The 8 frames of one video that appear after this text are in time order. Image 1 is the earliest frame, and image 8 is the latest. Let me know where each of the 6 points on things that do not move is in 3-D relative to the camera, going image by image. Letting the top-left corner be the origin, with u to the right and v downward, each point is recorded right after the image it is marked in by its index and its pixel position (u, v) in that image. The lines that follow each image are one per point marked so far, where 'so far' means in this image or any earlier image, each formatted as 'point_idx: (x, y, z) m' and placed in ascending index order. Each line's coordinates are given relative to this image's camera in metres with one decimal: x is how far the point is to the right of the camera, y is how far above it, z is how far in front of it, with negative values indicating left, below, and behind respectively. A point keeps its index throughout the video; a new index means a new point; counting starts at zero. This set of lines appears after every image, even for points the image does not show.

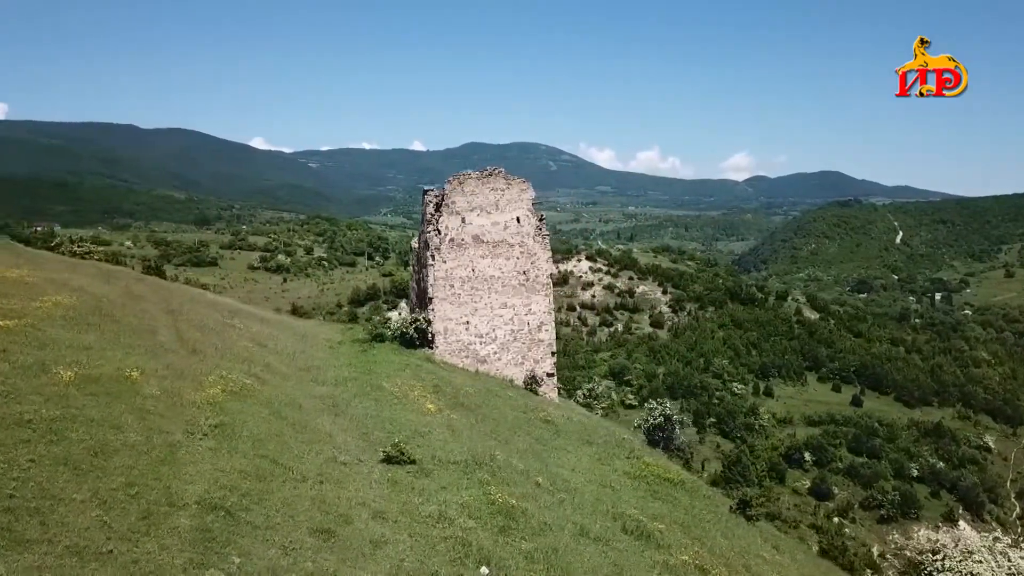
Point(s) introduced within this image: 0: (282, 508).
0: (-2.3, -2.2, +7.9) m
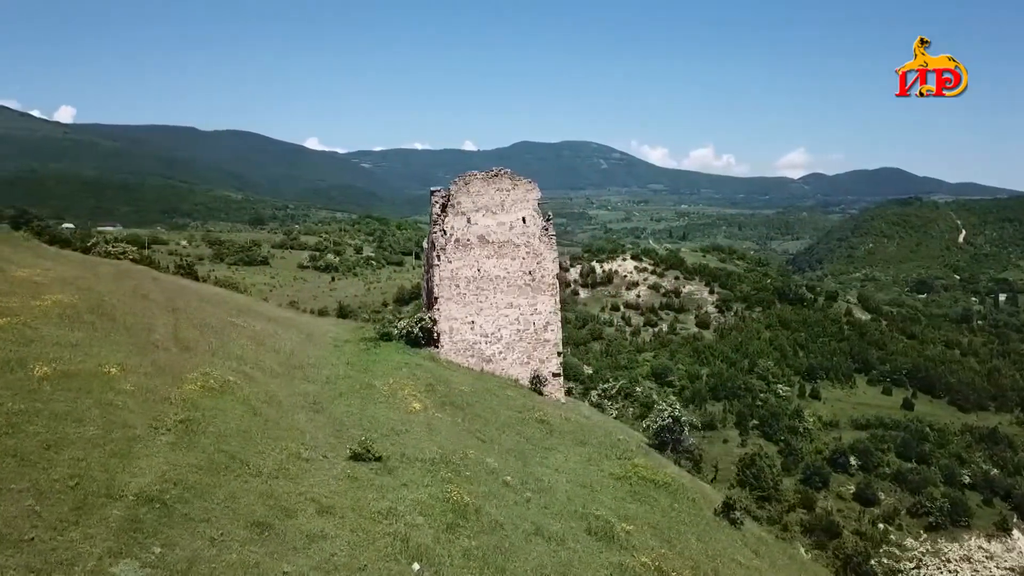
0: (-2.9, -2.2, +8.2) m
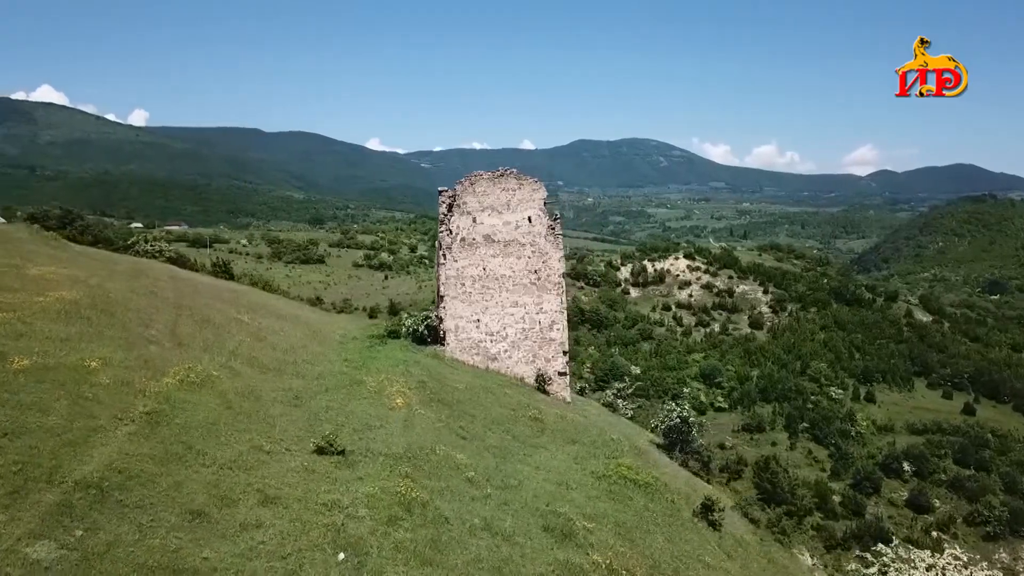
0: (-3.7, -2.1, +8.6) m
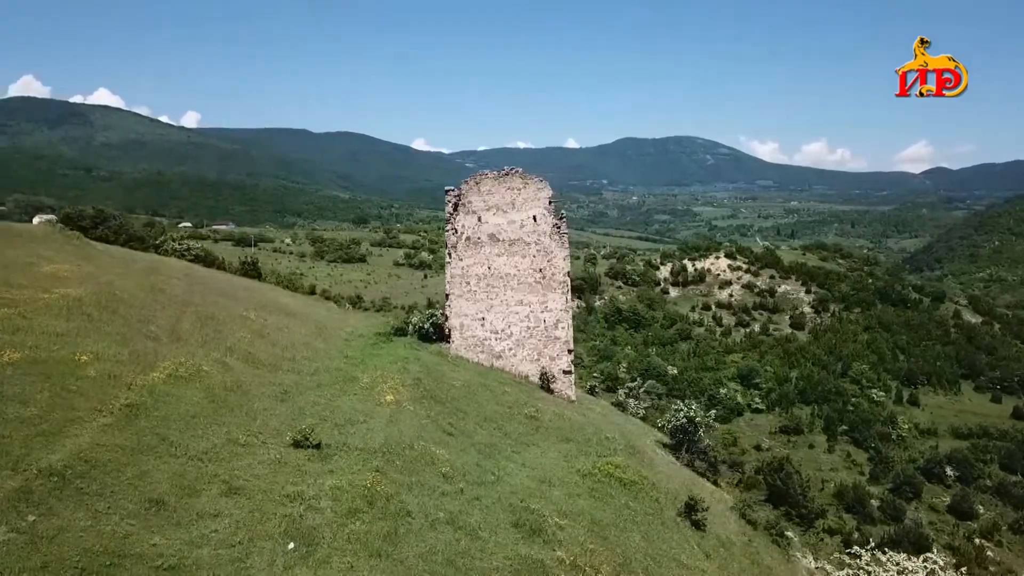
0: (-4.2, -2.1, +8.9) m
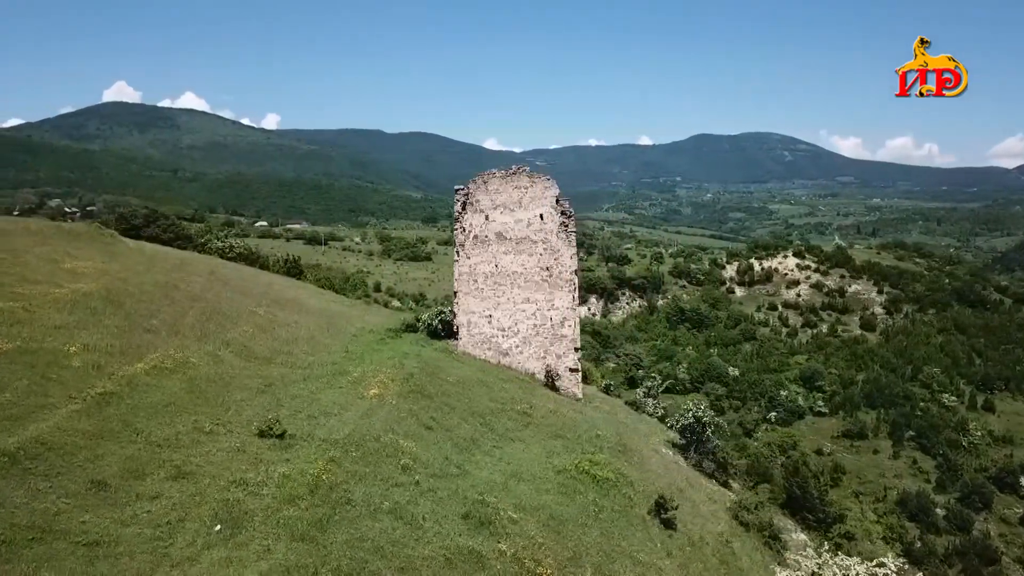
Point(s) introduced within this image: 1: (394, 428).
0: (-5.1, -2.0, +9.5) m
1: (-2.0, -2.4, +13.7) m
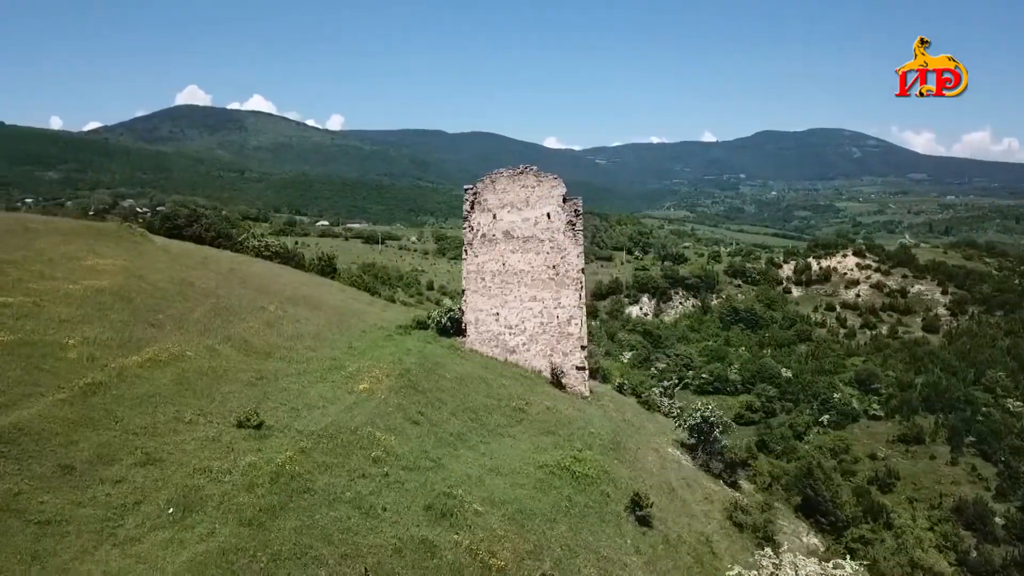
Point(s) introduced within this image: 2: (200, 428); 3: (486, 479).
0: (-5.7, -2.0, +10.2) m
1: (-2.4, -2.3, +14.1) m
2: (-4.6, -2.1, +12.0) m
3: (-0.4, -3.2, +13.4) m
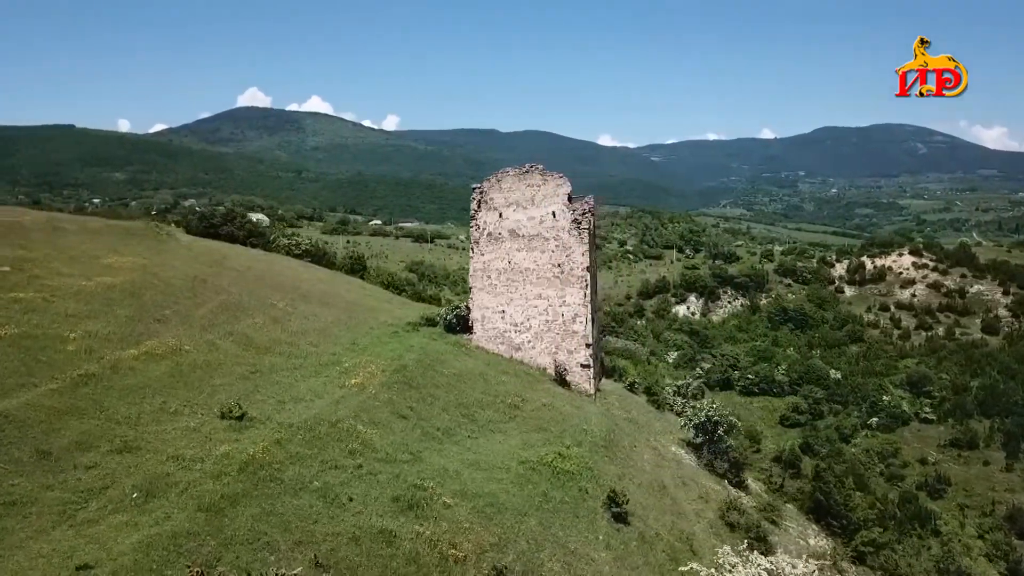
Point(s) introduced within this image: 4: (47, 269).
0: (-6.3, -1.9, +10.8) m
1: (-2.7, -2.3, +14.5) m
2: (-5.1, -2.0, +12.5) m
3: (-0.8, -3.1, +13.6) m
4: (-10.2, +0.4, +17.7) m
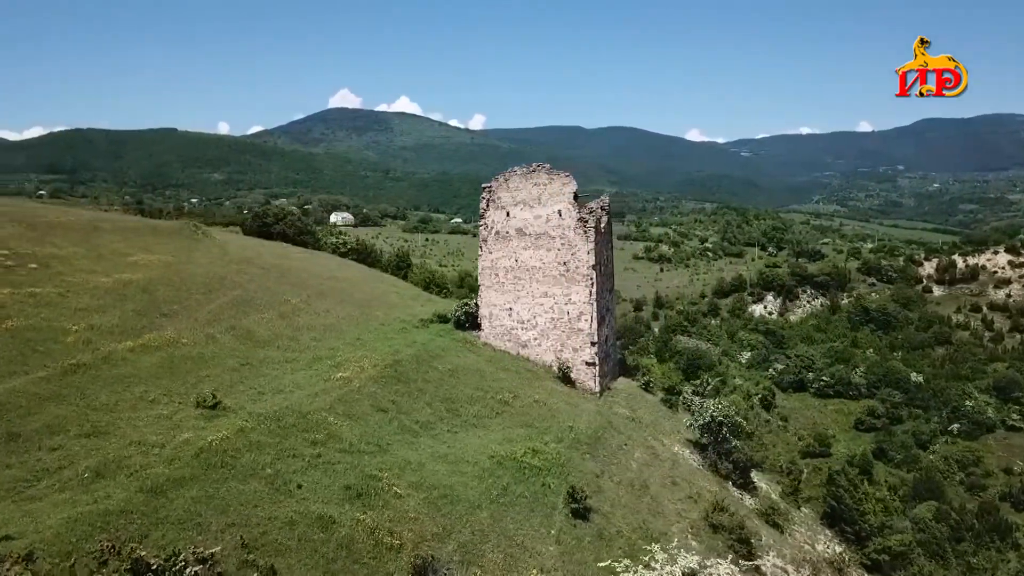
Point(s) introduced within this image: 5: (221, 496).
0: (-7.2, -1.9, +11.7) m
1: (-3.3, -2.2, +15.1) m
2: (-5.8, -2.0, +13.4) m
3: (-1.5, -3.1, +14.0) m
4: (-10.4, +0.5, +19.1) m
5: (-3.9, -2.8, +11.0) m
